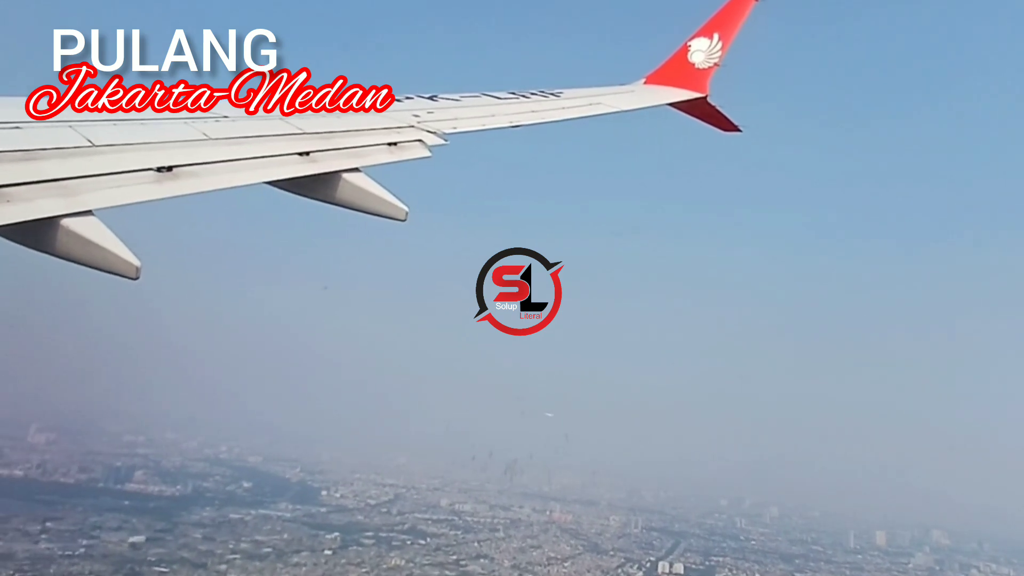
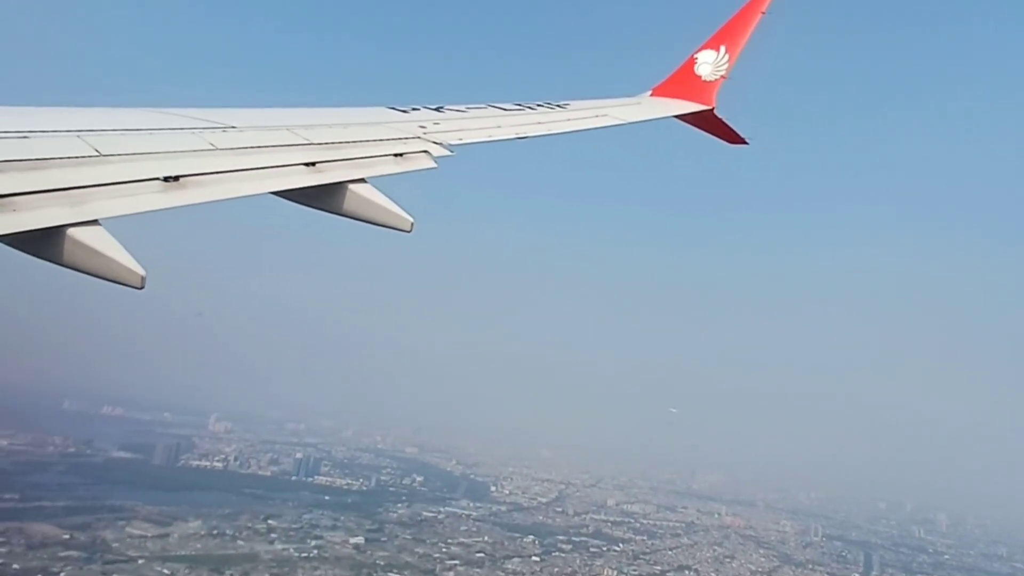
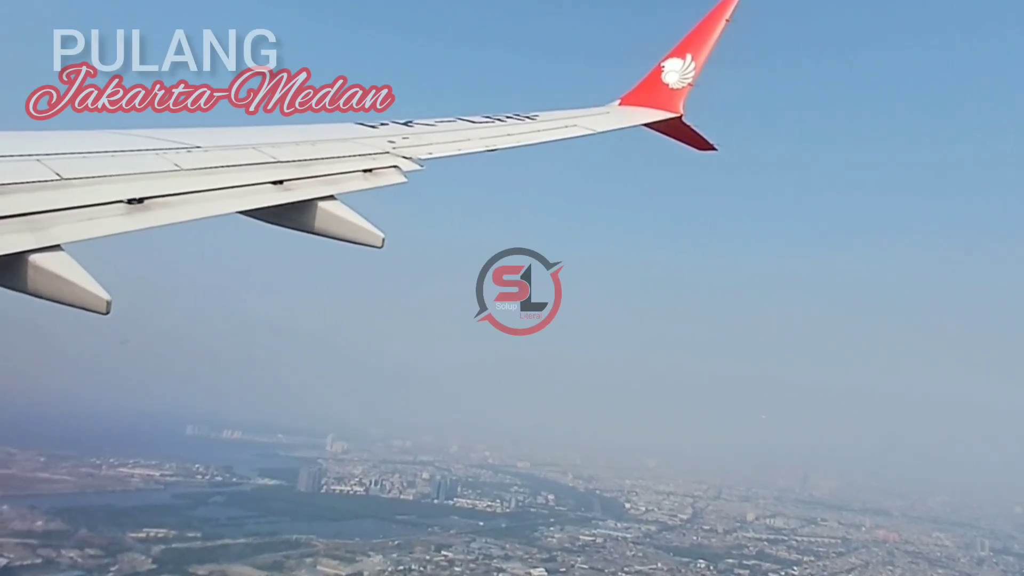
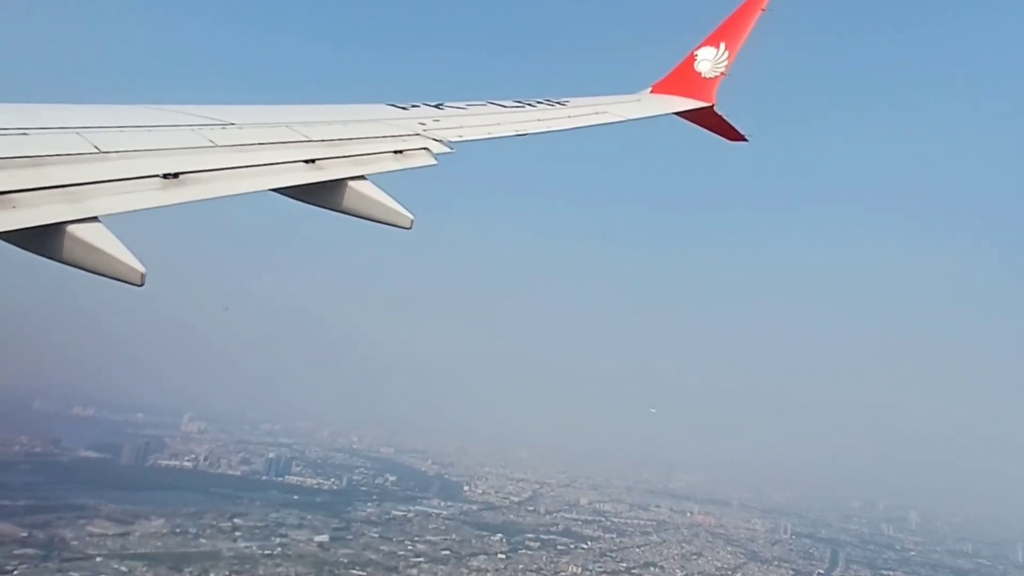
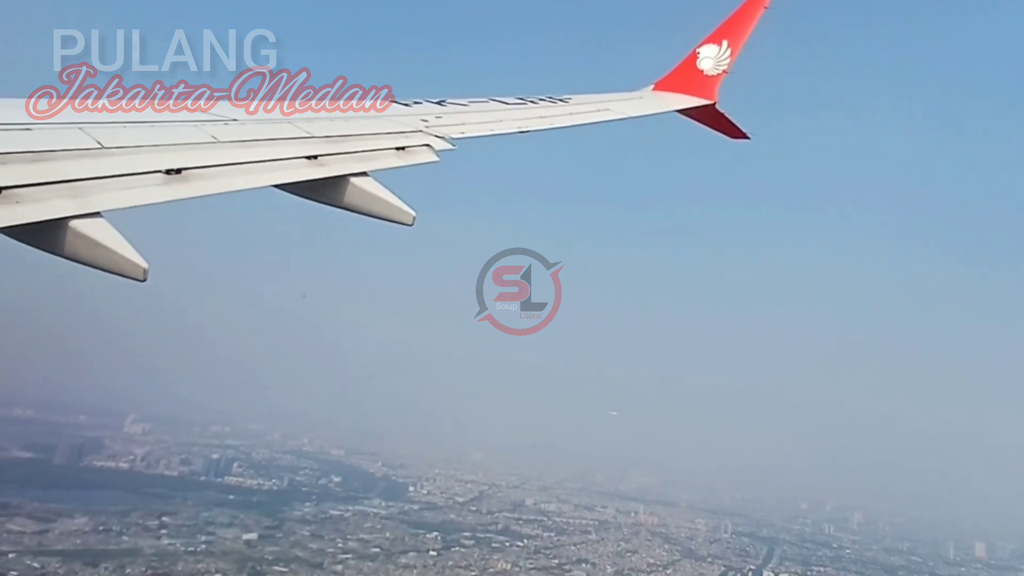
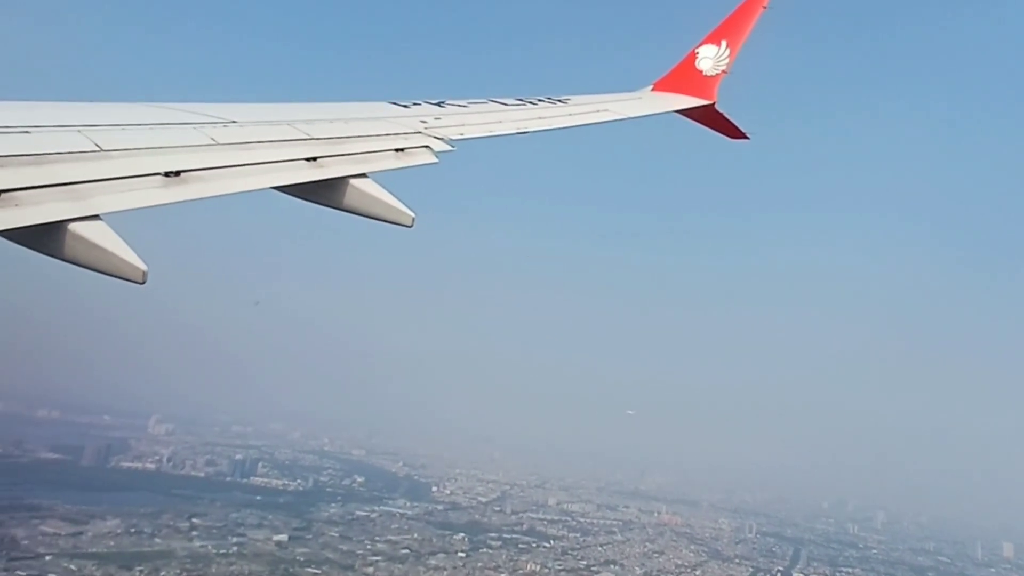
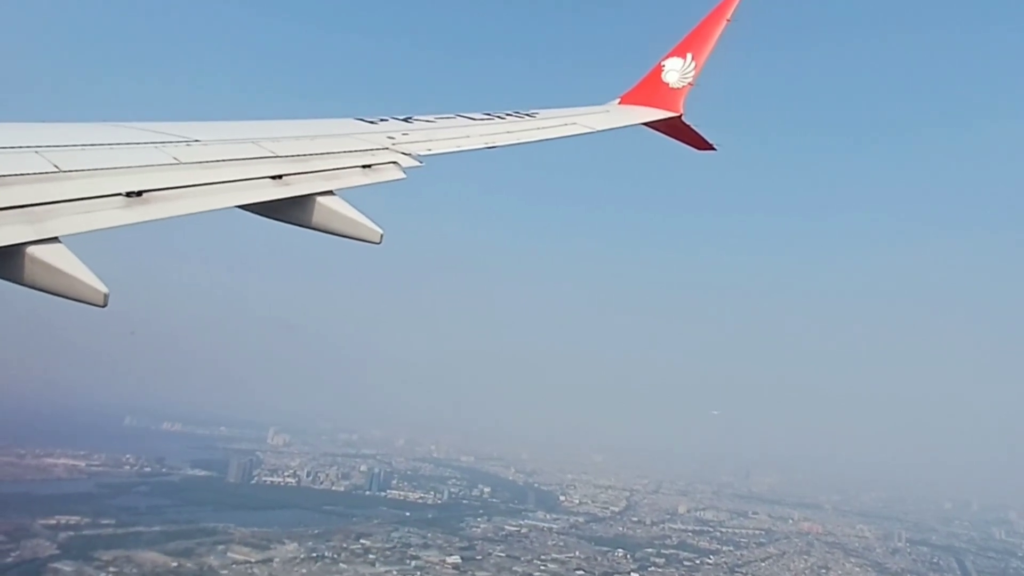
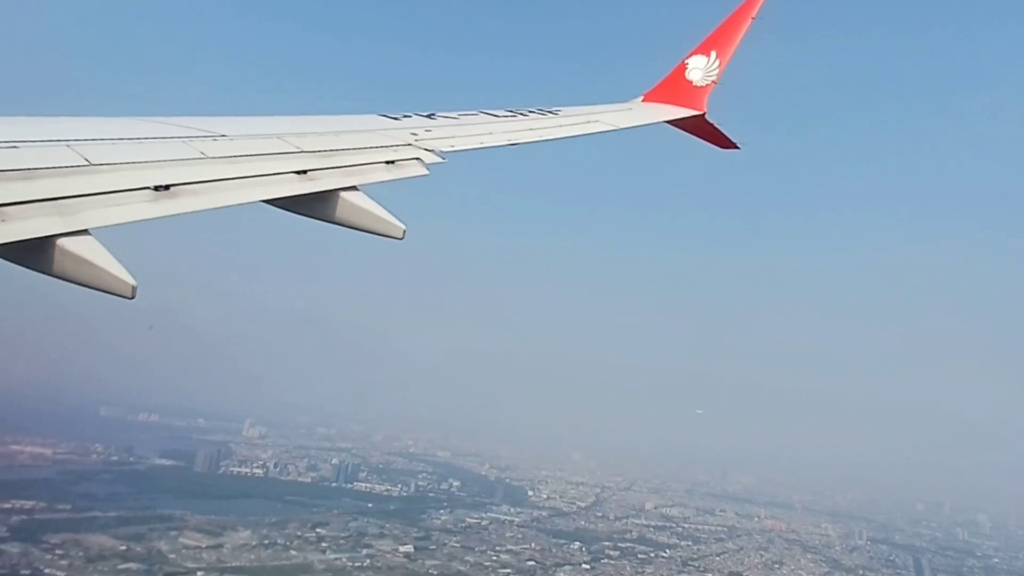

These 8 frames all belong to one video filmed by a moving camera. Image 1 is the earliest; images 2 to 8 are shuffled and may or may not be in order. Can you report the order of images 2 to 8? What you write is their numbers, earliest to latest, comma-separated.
5, 6, 4, 2, 8, 7, 3
